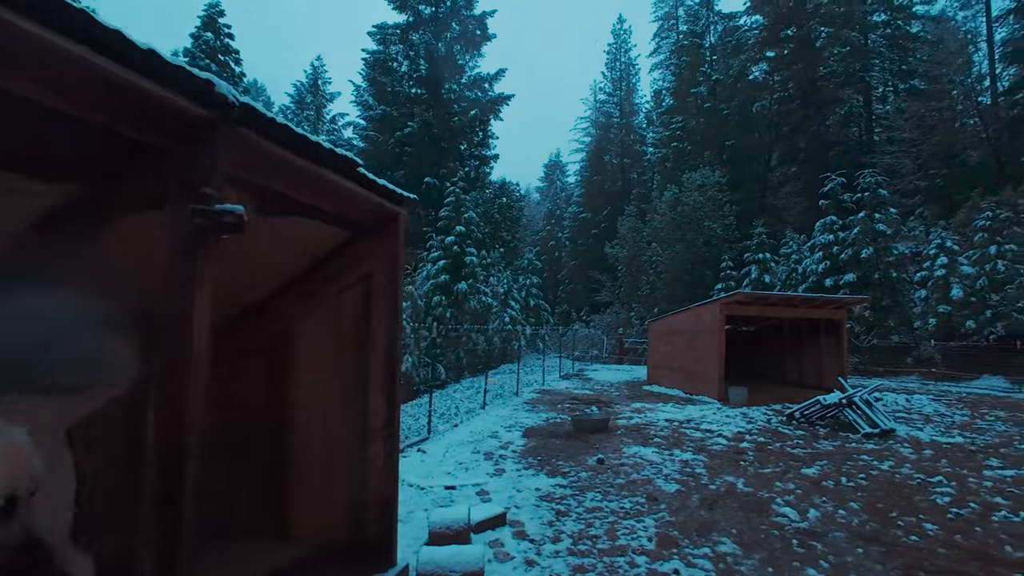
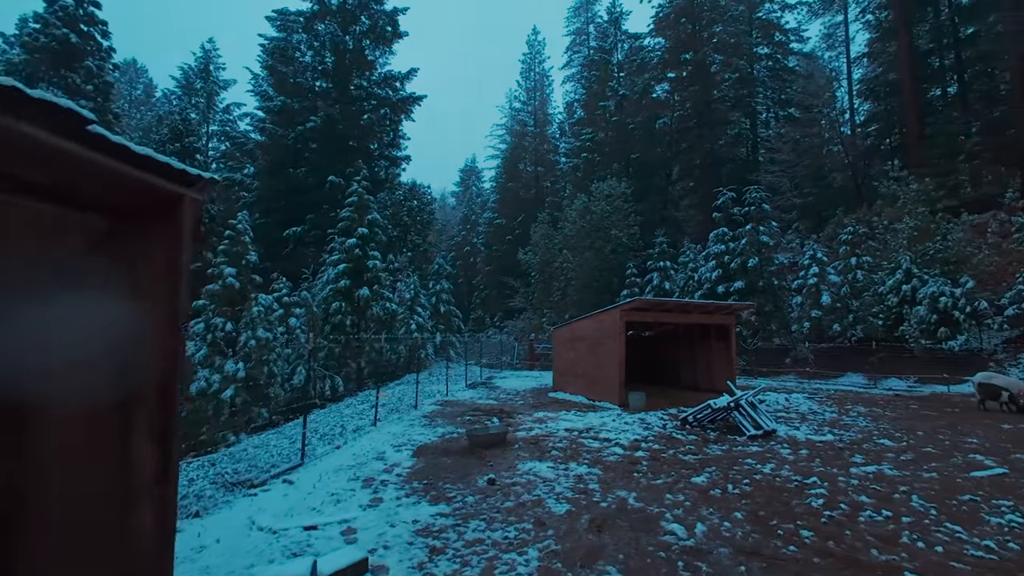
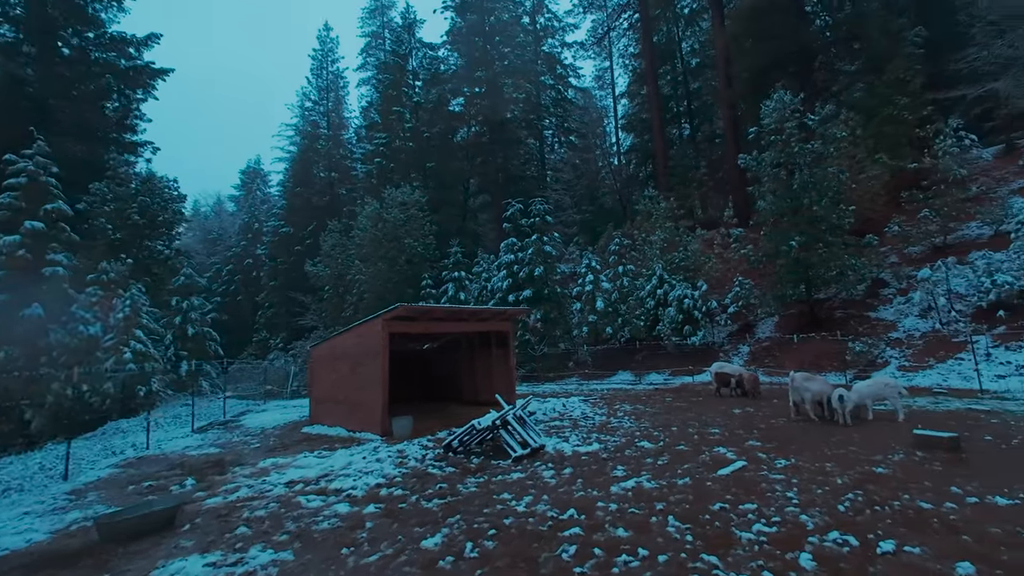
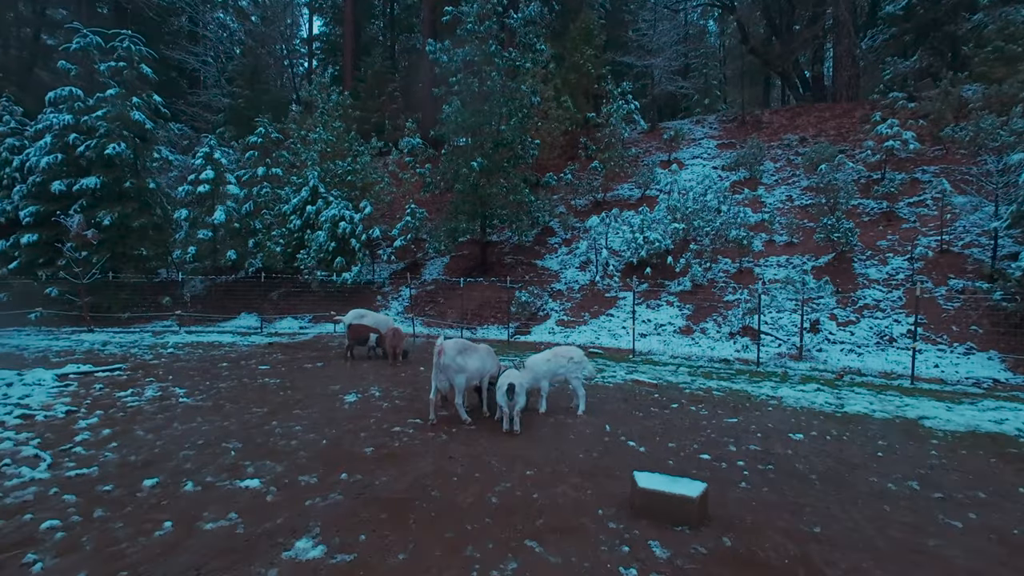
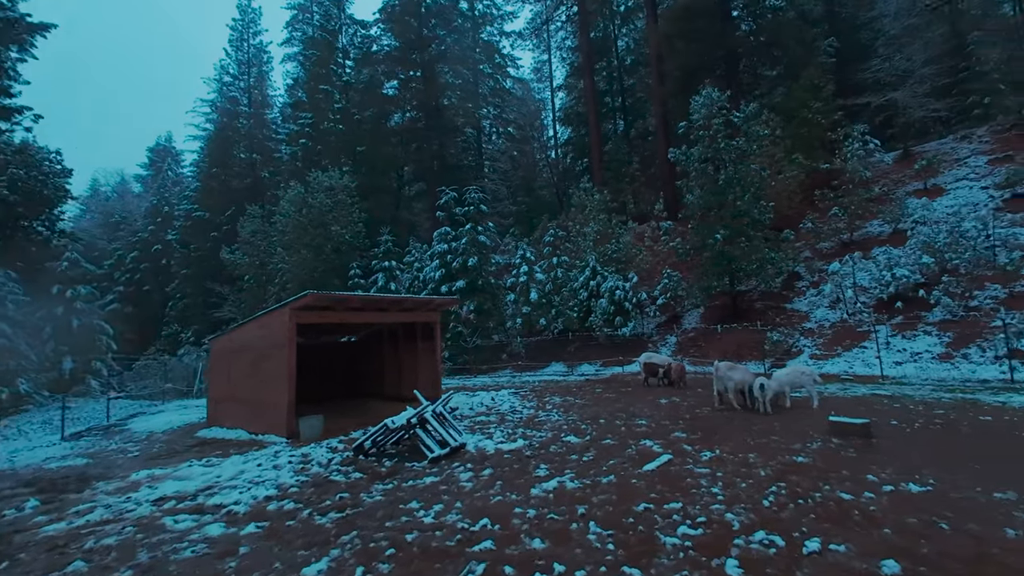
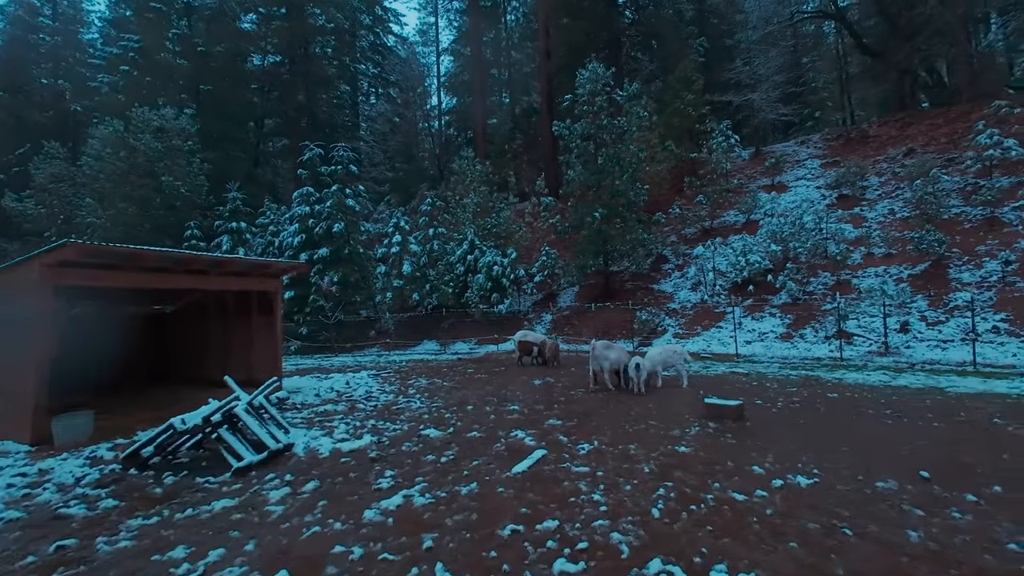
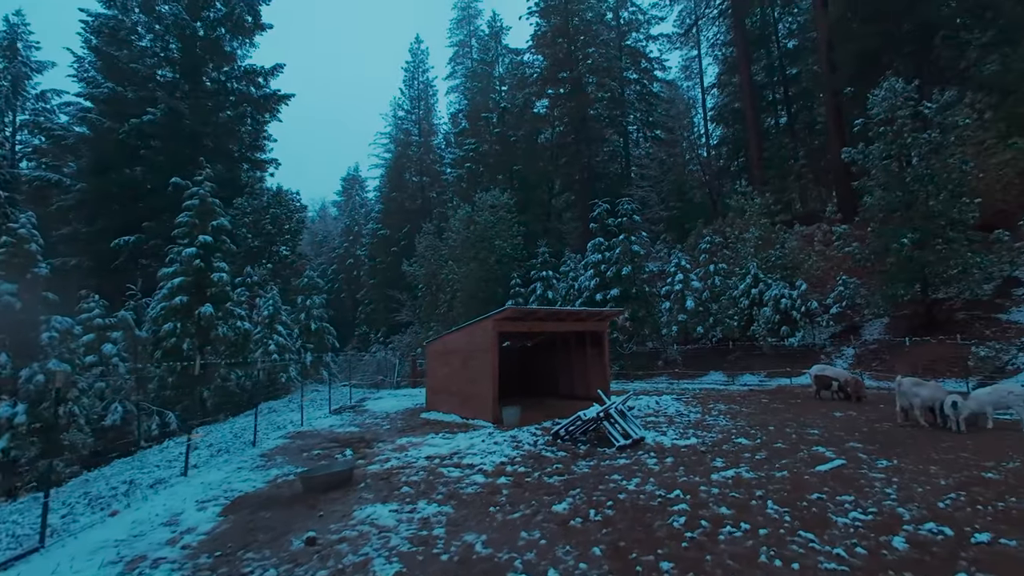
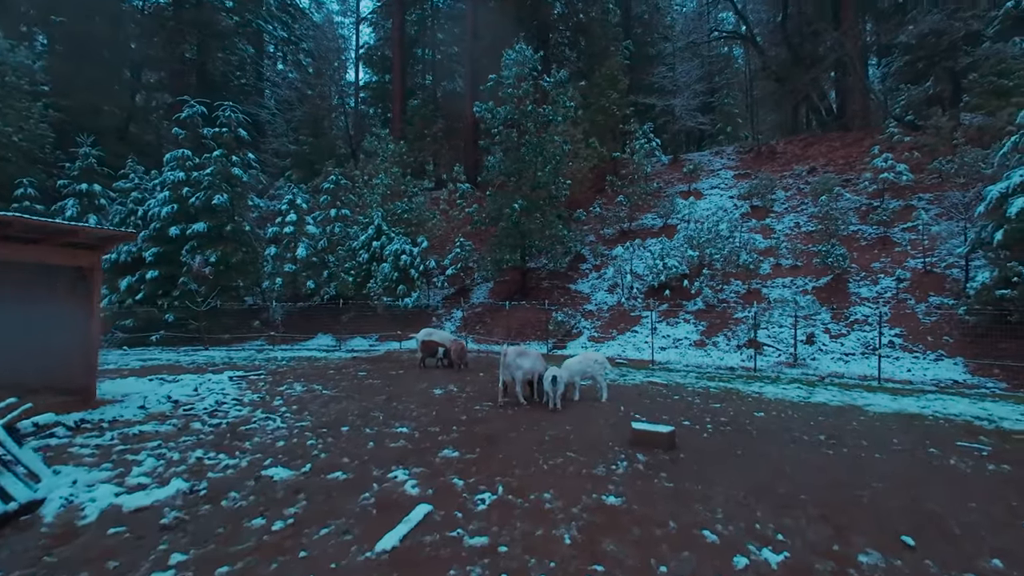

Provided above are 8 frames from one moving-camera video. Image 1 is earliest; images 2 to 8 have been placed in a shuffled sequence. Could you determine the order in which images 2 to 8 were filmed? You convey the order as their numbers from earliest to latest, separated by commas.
2, 7, 3, 5, 6, 8, 4
